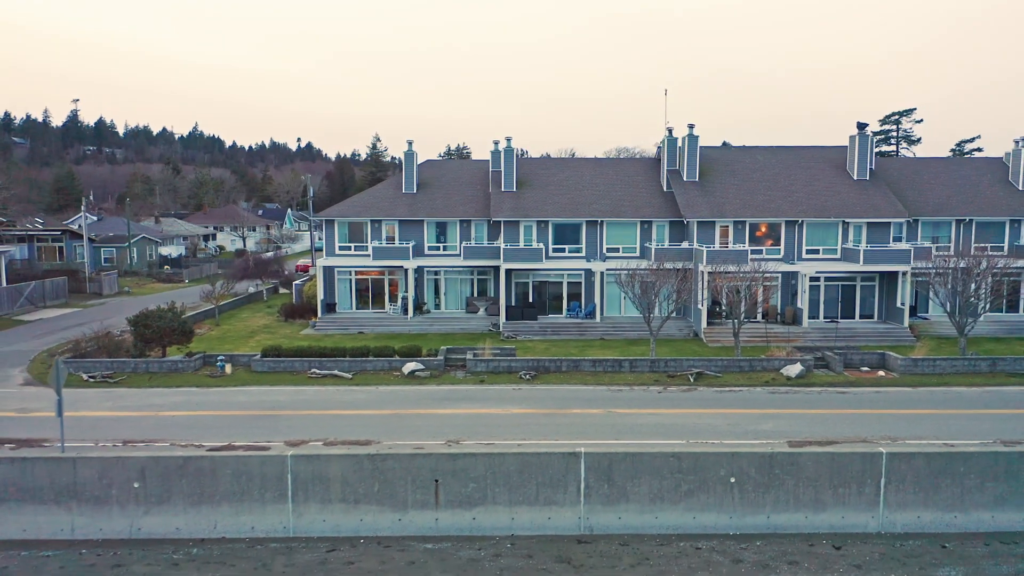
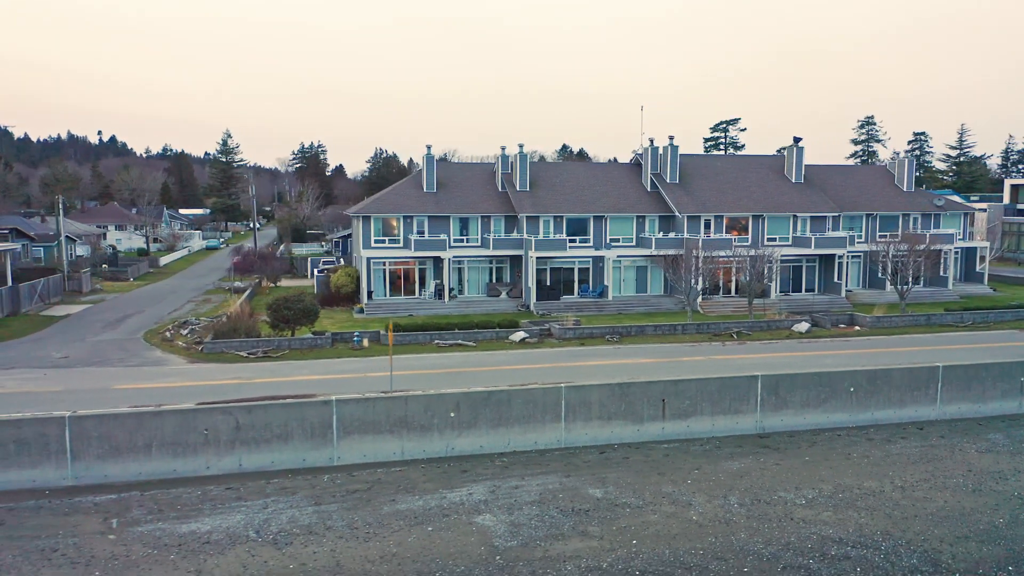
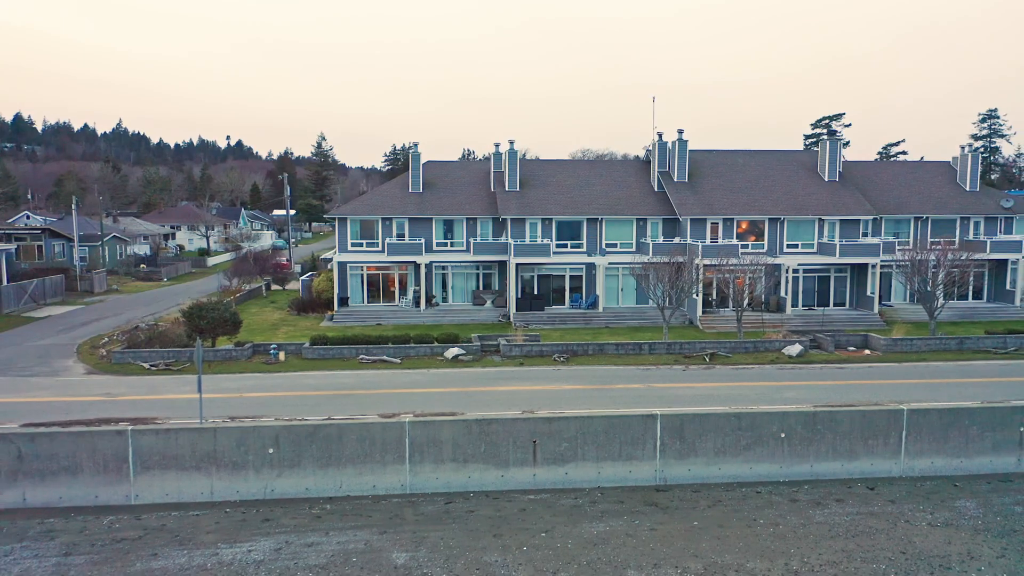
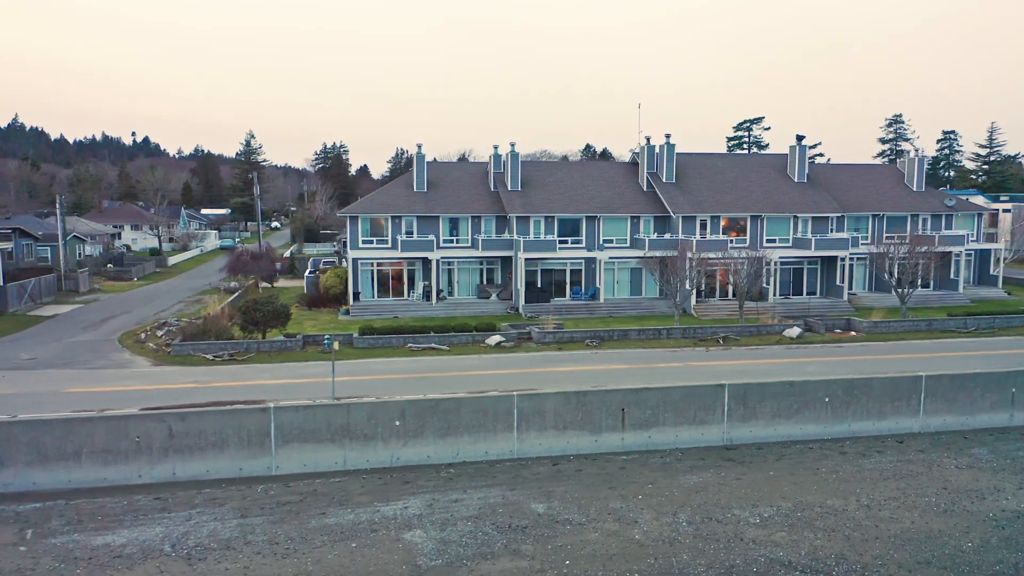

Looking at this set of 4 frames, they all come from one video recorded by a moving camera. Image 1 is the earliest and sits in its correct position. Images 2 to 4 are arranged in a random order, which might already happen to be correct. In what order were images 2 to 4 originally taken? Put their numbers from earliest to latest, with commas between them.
3, 4, 2
